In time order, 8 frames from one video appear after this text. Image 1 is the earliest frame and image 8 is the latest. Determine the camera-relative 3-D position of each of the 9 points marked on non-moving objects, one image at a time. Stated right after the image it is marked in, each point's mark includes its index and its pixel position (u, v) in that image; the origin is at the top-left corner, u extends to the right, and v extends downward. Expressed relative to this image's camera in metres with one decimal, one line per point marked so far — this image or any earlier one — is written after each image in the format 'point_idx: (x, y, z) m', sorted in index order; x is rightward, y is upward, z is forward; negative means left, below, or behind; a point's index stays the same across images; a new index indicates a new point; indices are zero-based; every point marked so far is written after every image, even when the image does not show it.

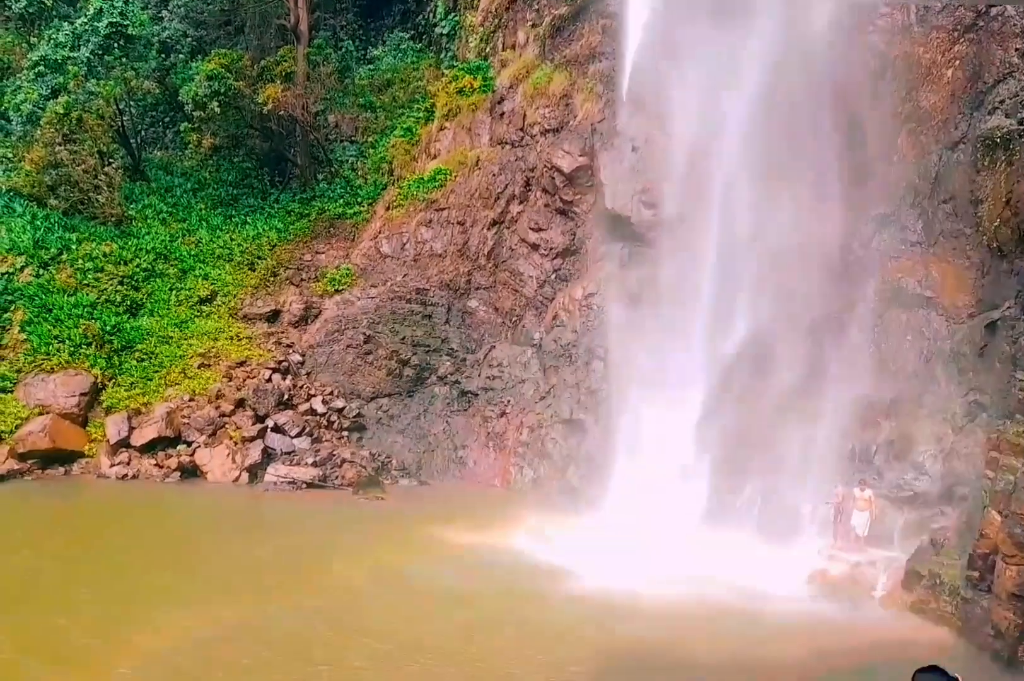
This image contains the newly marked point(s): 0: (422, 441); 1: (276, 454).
0: (-1.6, -1.8, +14.7) m
1: (-3.8, -1.8, +13.6) m
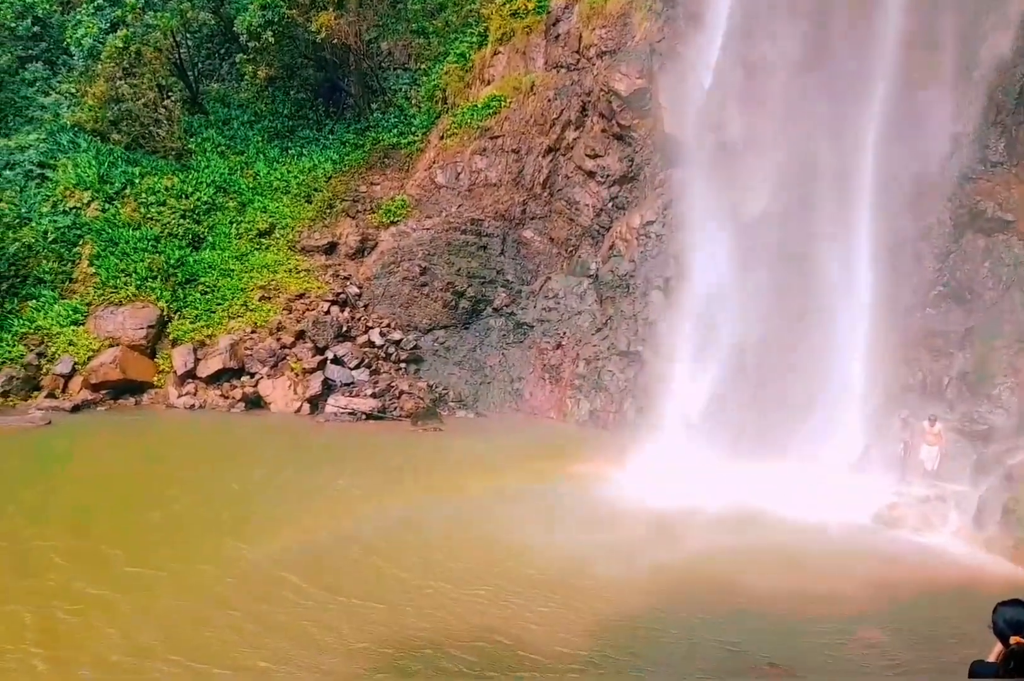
0: (-0.6, -0.6, +14.7) m
1: (-2.9, -0.7, +13.8) m
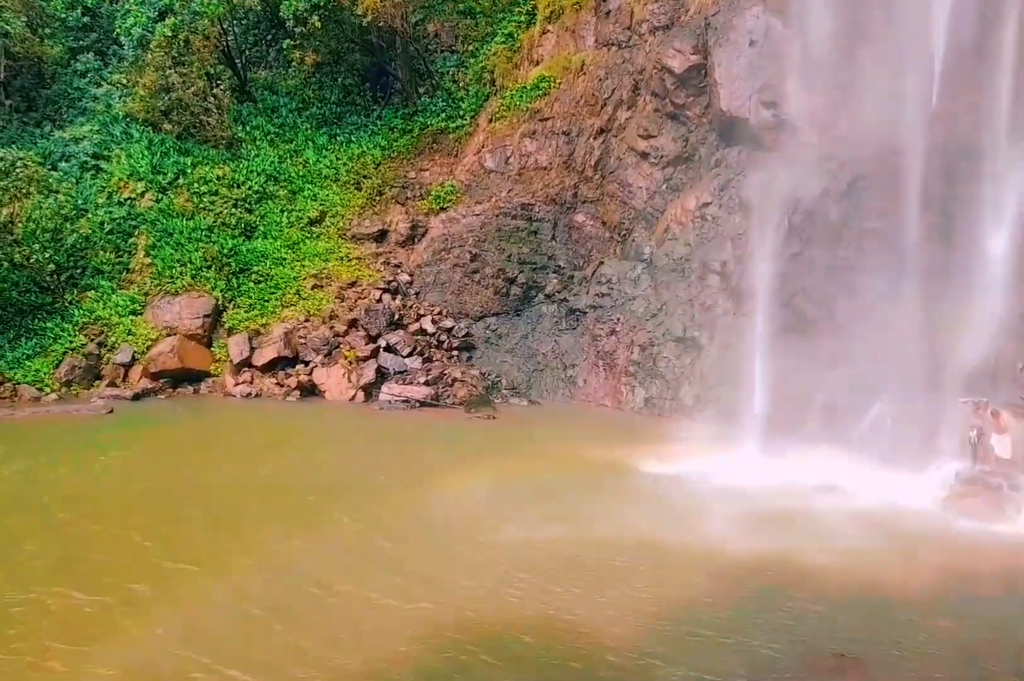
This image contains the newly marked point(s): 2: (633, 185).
0: (+0.3, -0.3, +14.6) m
1: (-2.0, -0.5, +13.8) m
2: (+2.2, +2.8, +15.0) m
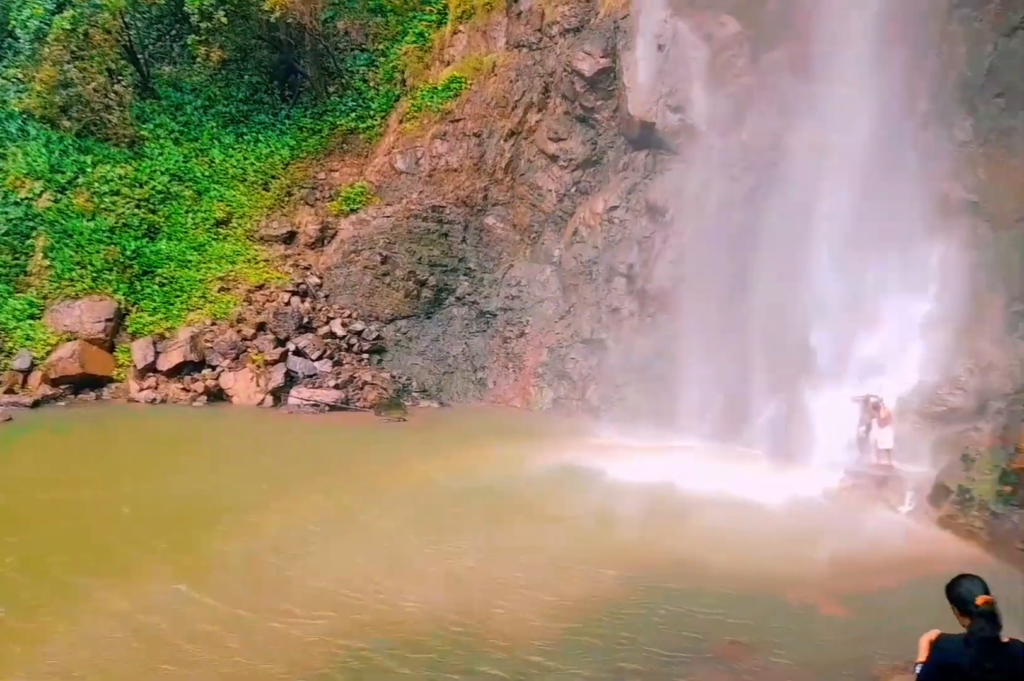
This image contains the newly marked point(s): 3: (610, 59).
0: (-1.2, -0.4, +14.5) m
1: (-3.5, -0.6, +13.6) m
2: (+0.6, +2.8, +15.1) m
3: (+1.6, +4.8, +14.3) m
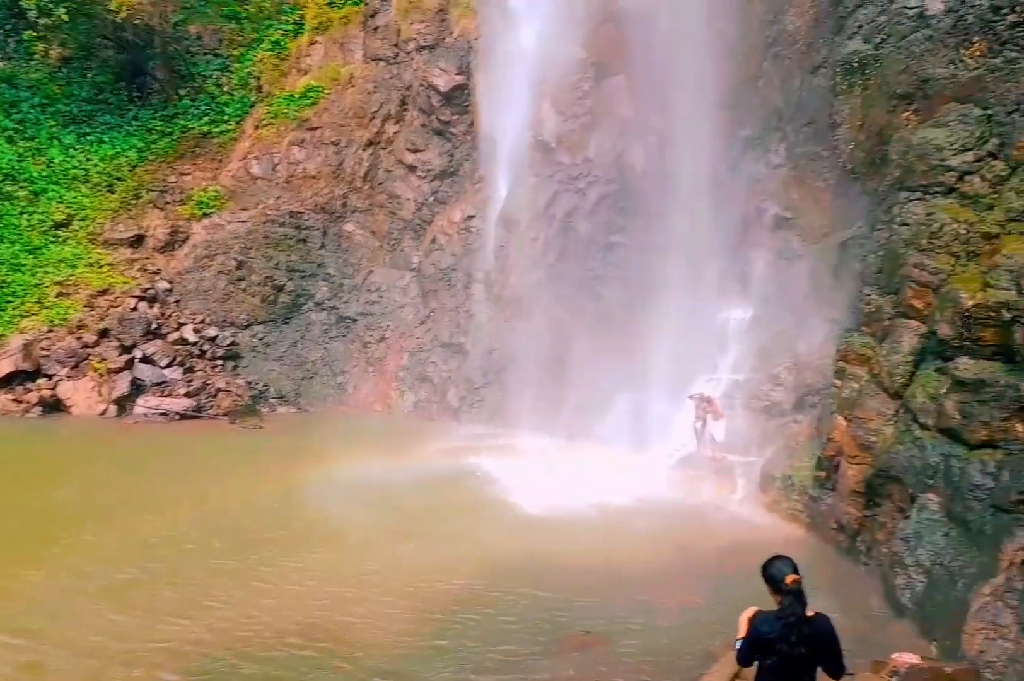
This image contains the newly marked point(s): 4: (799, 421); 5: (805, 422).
0: (-3.6, -0.5, +14.4) m
1: (-5.7, -0.7, +13.1) m
2: (-2.0, +2.6, +15.4) m
3: (-0.9, +4.7, +15.0) m
4: (+3.6, -0.9, +10.3) m
5: (+3.6, -0.9, +10.2) m
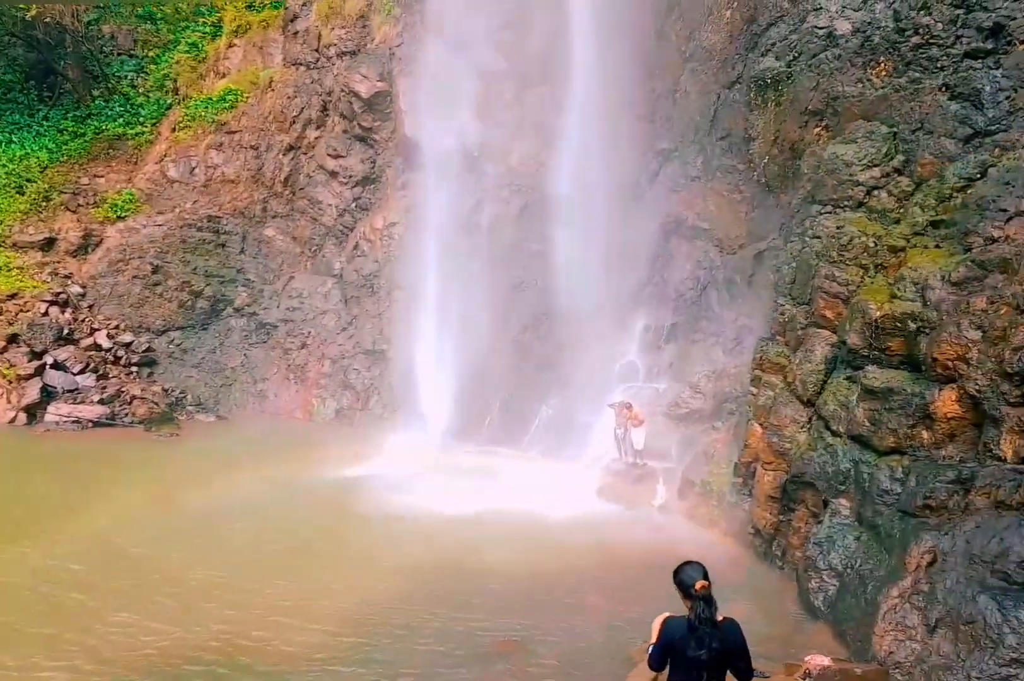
0: (-4.9, -0.6, +14.2) m
1: (-6.9, -0.8, +12.8) m
2: (-3.4, +2.5, +15.3) m
3: (-2.2, +4.6, +14.9) m
4: (+2.5, -1.1, +10.6) m
5: (+2.5, -1.1, +10.4) m
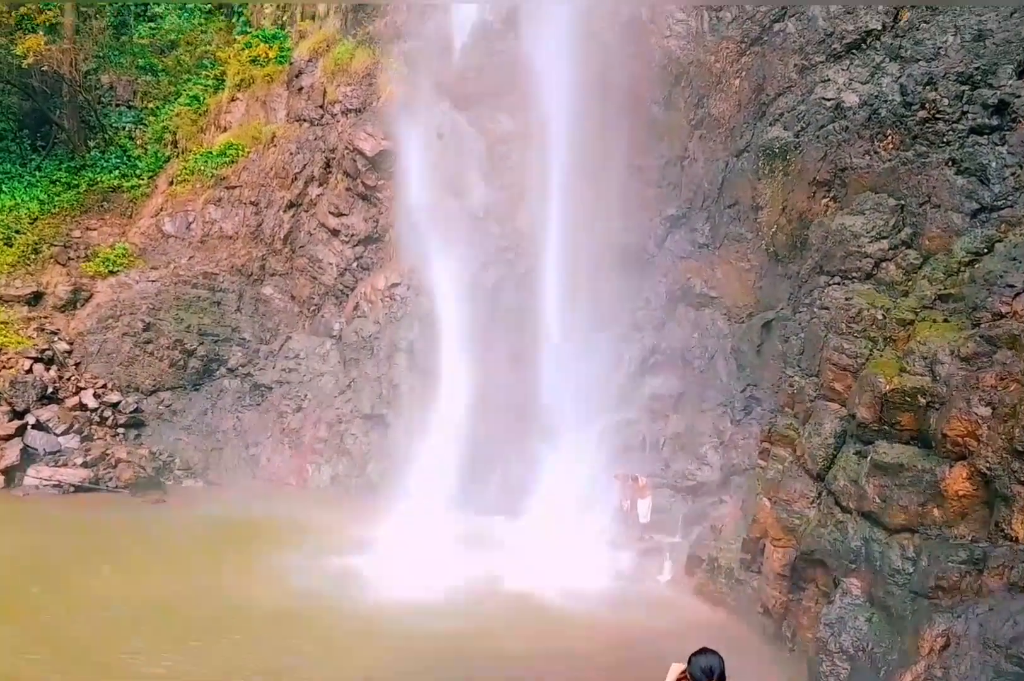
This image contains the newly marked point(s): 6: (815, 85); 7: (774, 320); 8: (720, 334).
0: (-4.9, -1.6, +13.7) m
1: (-6.9, -1.7, +12.2) m
2: (-3.4, +1.5, +15.0) m
3: (-2.1, +3.5, +14.7) m
4: (+2.6, -2.0, +10.3) m
5: (+2.7, -2.0, +10.1) m
6: (+3.8, +3.1, +10.4) m
7: (+3.2, +0.2, +10.2) m
8: (+2.9, 0.0, +11.5) m
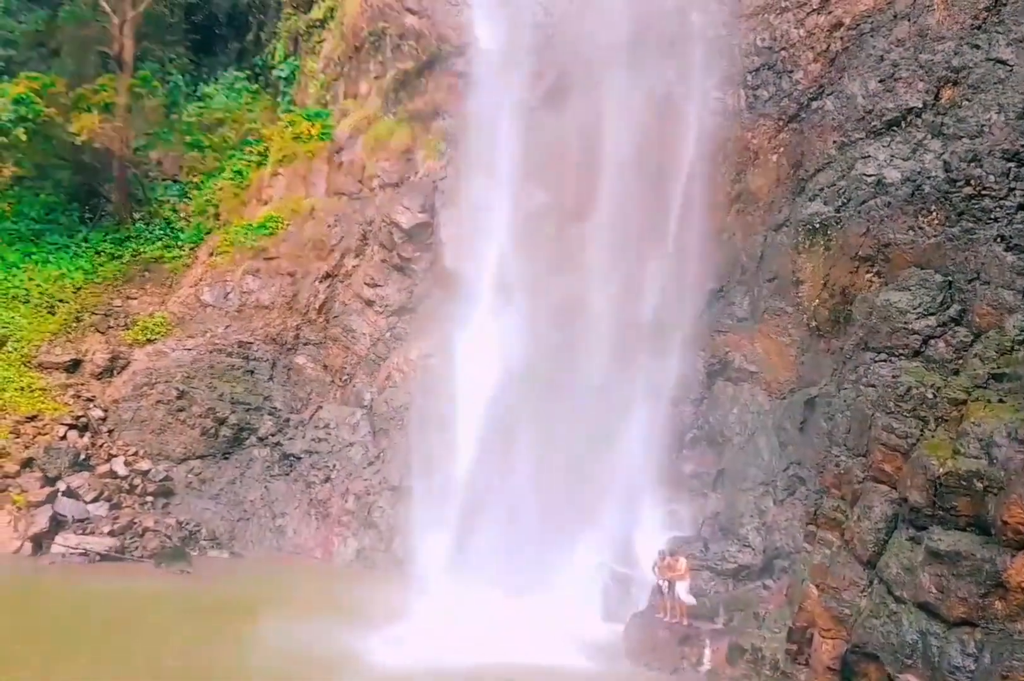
0: (-4.4, -2.7, +13.5) m
1: (-6.4, -2.6, +12.1) m
2: (-2.7, +0.2, +15.0) m
3: (-1.5, +2.2, +14.9) m
4: (+2.9, -2.9, +9.7) m
5: (+3.0, -2.9, +9.5) m
6: (+4.2, +2.2, +10.3) m
7: (+3.5, -0.7, +9.8) m
8: (+3.3, -0.9, +11.1) m
